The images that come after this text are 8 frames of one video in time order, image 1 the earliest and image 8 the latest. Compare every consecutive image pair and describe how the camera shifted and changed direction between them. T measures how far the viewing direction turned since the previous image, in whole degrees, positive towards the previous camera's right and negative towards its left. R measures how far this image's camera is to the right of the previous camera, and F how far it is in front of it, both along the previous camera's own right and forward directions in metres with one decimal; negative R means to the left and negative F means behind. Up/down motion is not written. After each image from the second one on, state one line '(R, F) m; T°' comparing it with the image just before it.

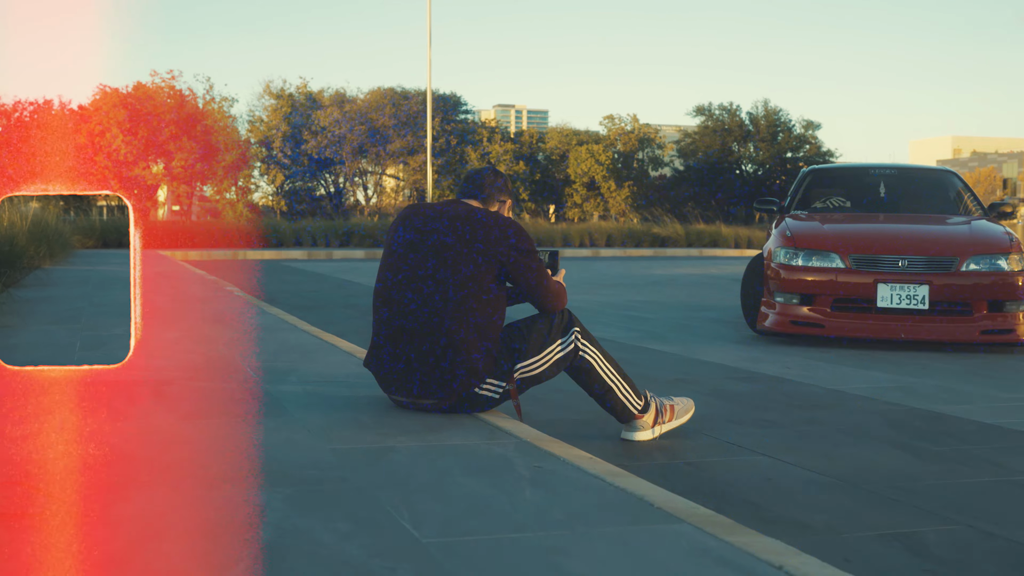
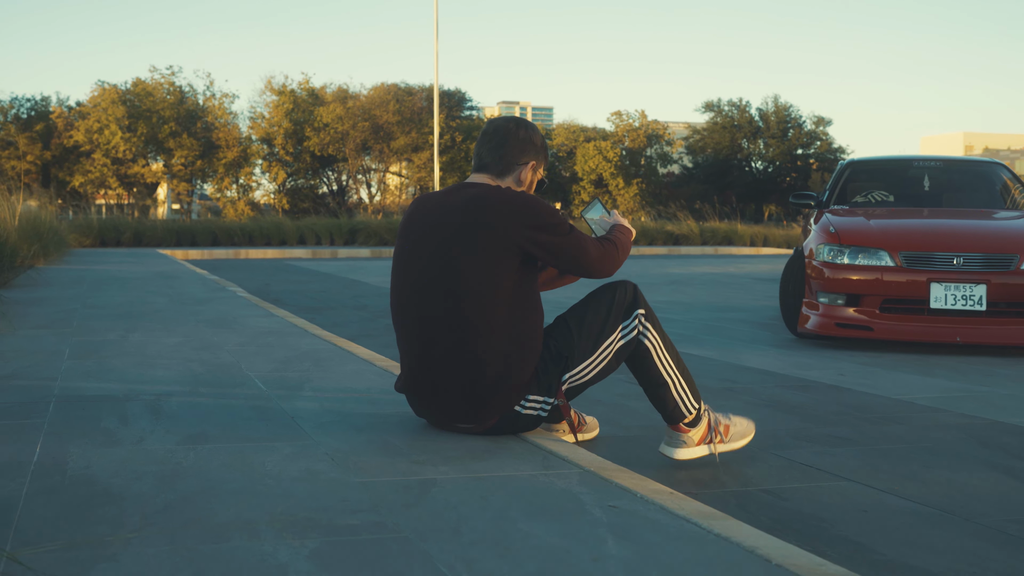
(-0.1, +0.5) m; 0°
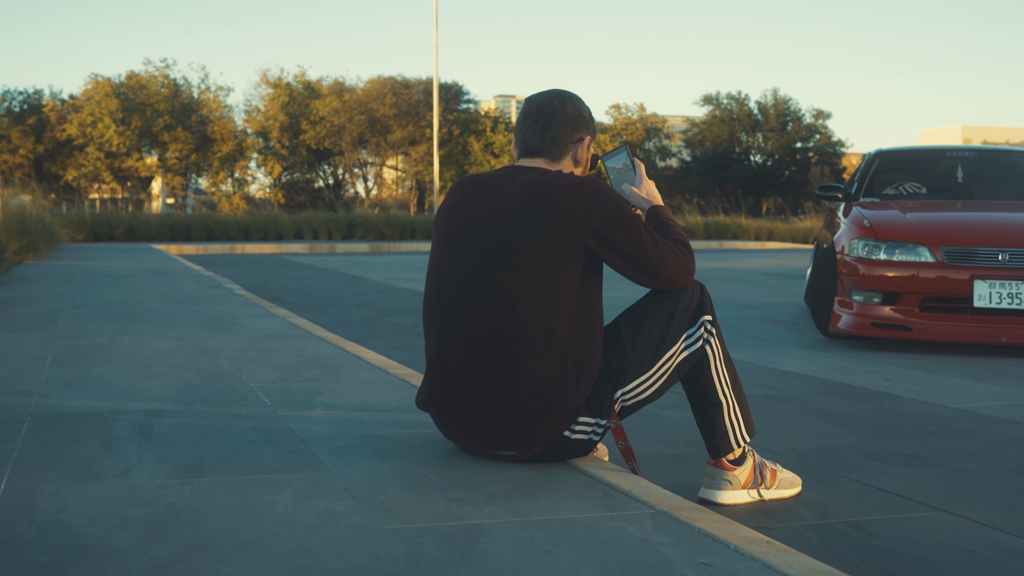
(-0.1, +0.5) m; 0°
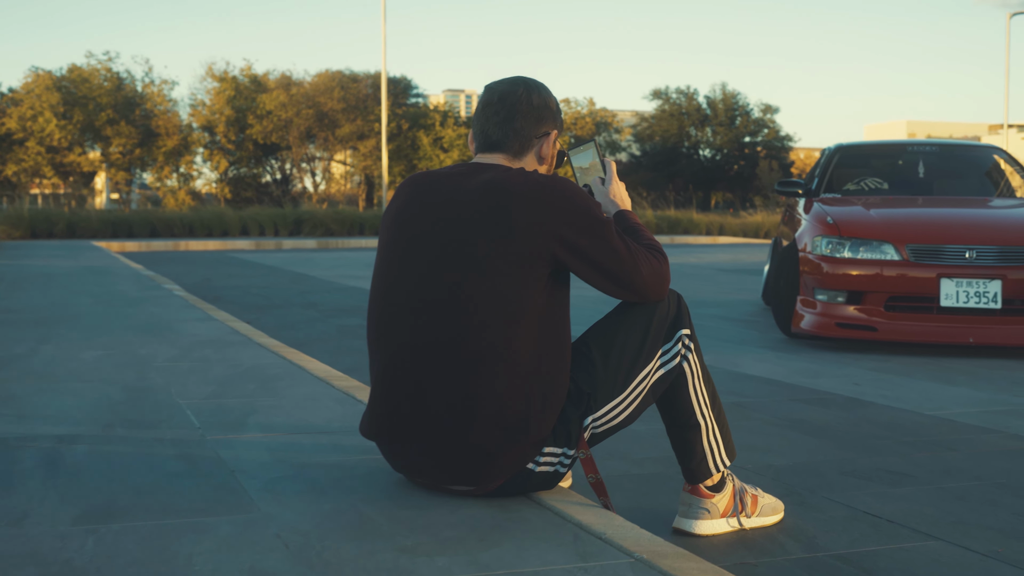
(0.0, +0.3) m; +2°
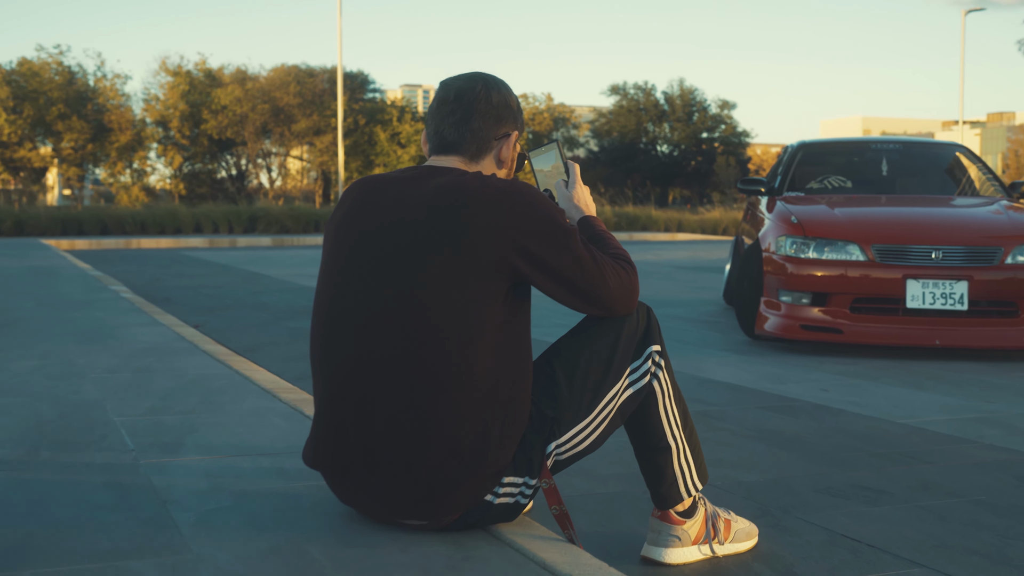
(0.0, +0.2) m; +2°
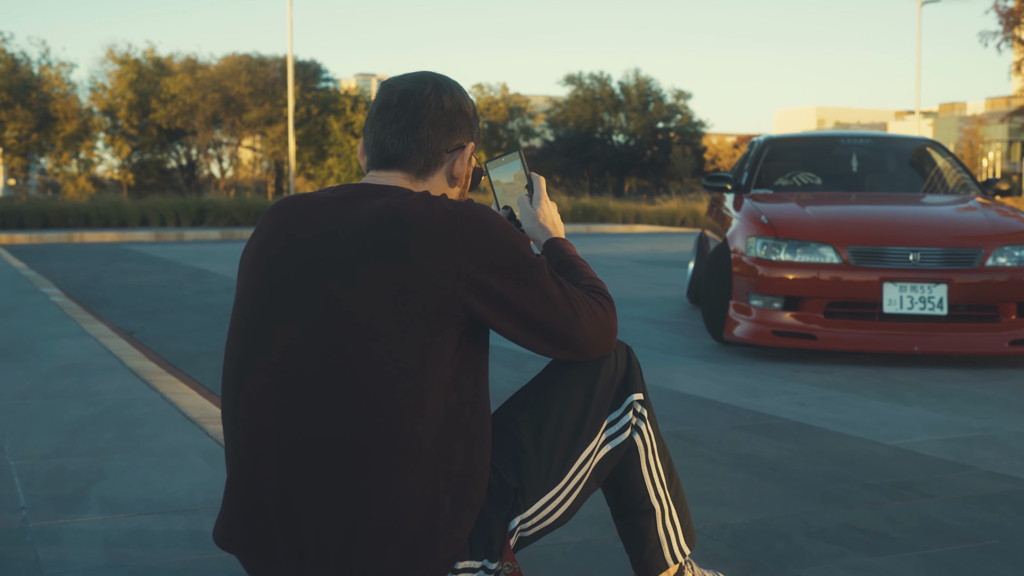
(0.0, +0.4) m; +2°
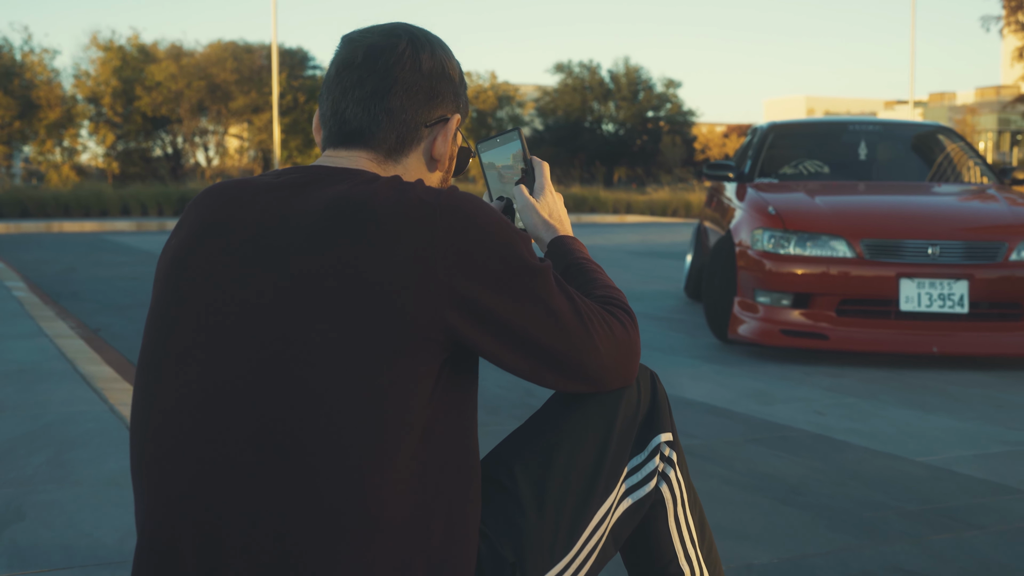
(0.0, +0.4) m; +1°
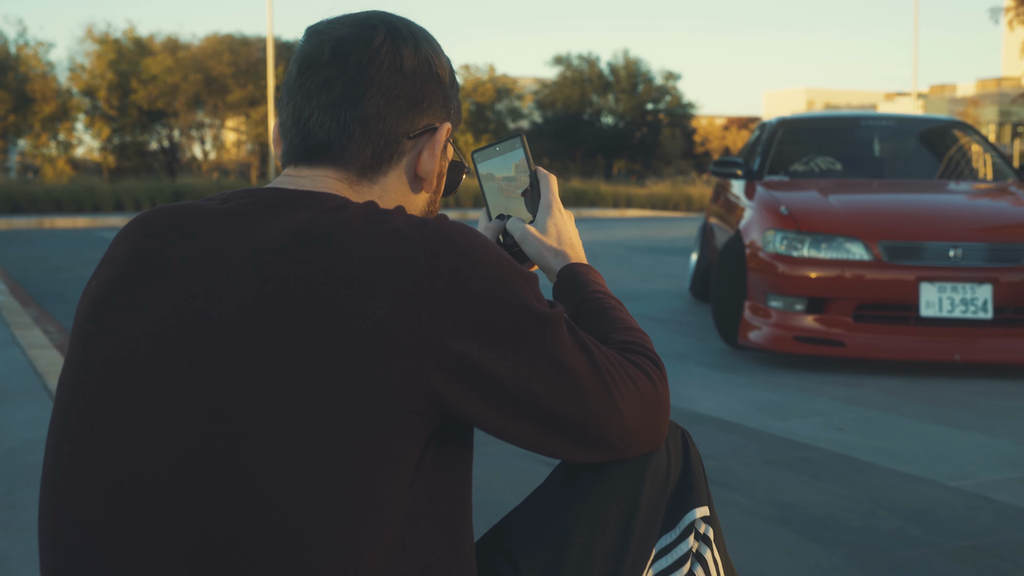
(0.0, +0.3) m; 0°
